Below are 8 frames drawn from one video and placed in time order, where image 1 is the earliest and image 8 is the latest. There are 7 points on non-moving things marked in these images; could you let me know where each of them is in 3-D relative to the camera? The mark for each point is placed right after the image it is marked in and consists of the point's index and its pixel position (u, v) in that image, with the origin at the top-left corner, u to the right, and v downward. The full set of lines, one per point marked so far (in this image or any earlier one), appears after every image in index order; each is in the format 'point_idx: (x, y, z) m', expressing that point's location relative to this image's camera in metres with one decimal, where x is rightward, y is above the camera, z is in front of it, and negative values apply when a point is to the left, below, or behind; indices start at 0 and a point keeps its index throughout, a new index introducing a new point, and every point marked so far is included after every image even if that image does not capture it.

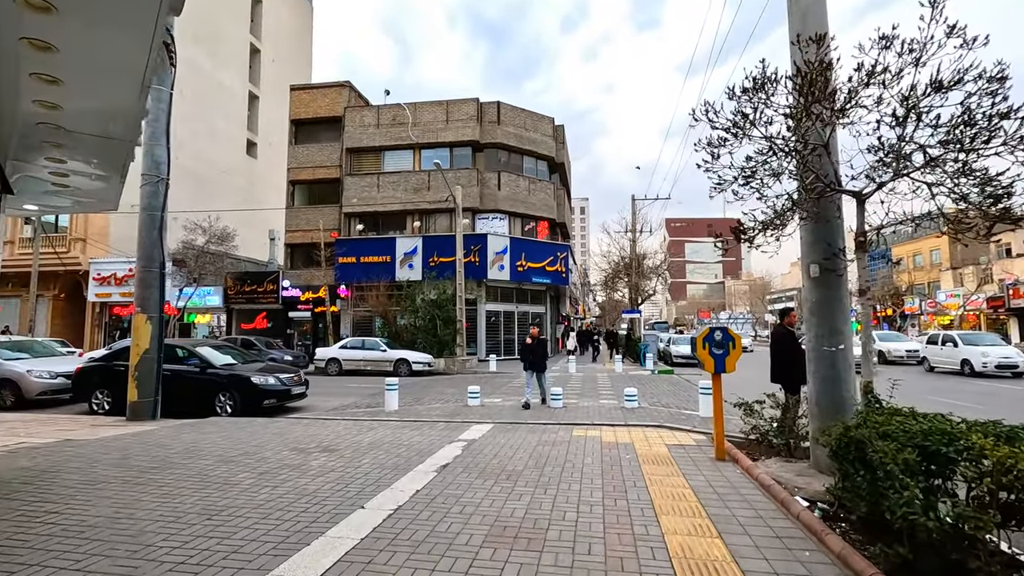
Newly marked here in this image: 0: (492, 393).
0: (-0.5, -2.8, +13.9) m
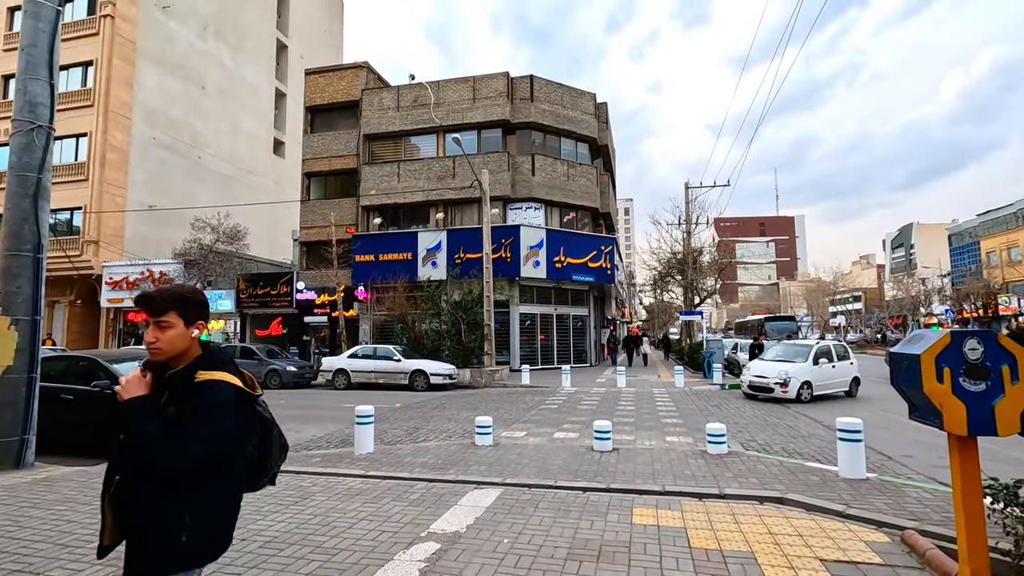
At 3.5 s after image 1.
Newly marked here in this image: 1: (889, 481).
0: (+0.1, -2.6, +10.4) m
1: (+4.2, -2.2, +6.0) m
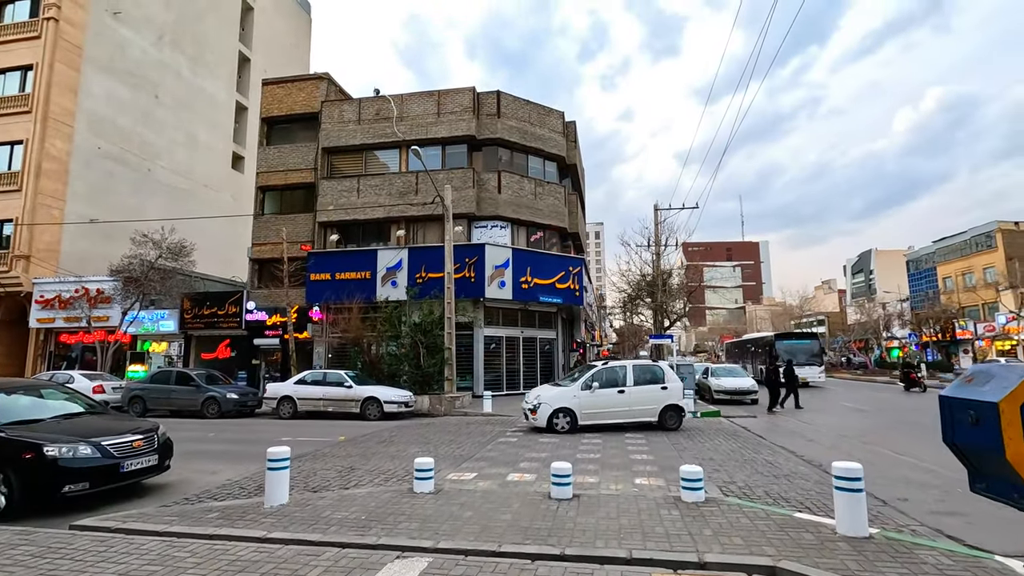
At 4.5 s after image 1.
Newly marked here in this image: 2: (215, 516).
0: (-0.8, -2.9, +9.2) m
1: (+3.6, -2.4, +5.1) m
2: (-3.3, -2.6, +6.0) m
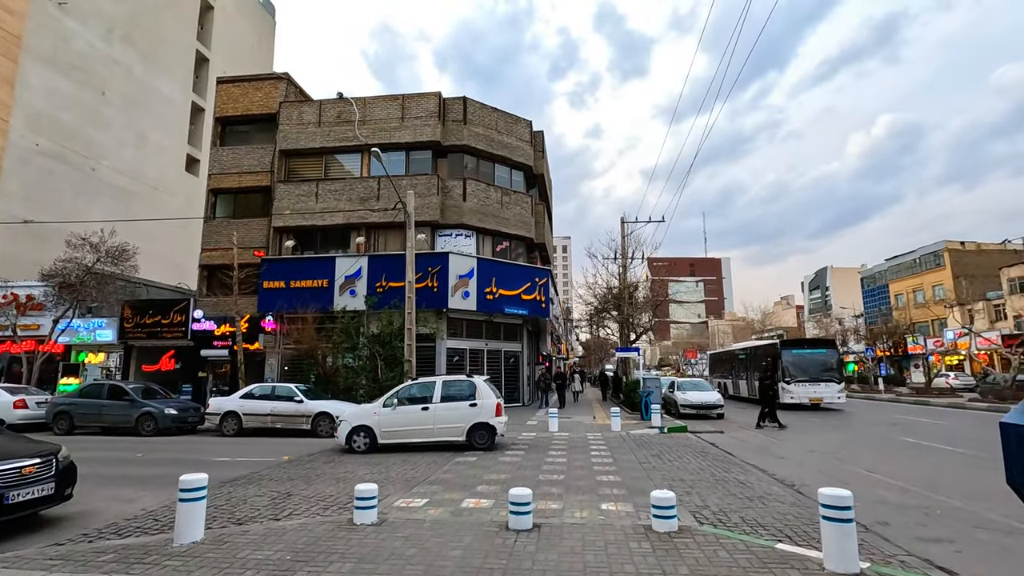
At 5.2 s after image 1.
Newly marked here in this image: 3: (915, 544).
0: (-1.4, -3.0, +8.4) m
1: (+3.2, -2.4, +4.6) m
2: (-3.8, -2.6, +5.1) m
3: (+4.4, -2.8, +5.9) m
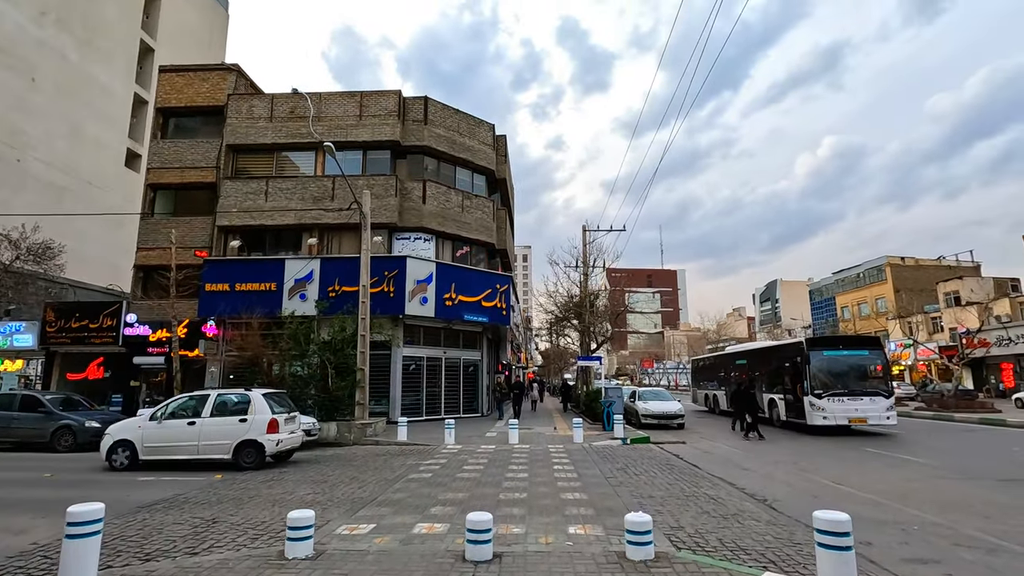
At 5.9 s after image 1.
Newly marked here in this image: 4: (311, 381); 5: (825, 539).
0: (-2.0, -3.0, +7.5) m
1: (+2.9, -2.4, +4.1) m
2: (-4.2, -2.5, +4.1) m
3: (+4.0, -2.8, +5.5) m
4: (-6.7, -3.1, +17.8) m
5: (+2.4, -1.9, +4.1) m
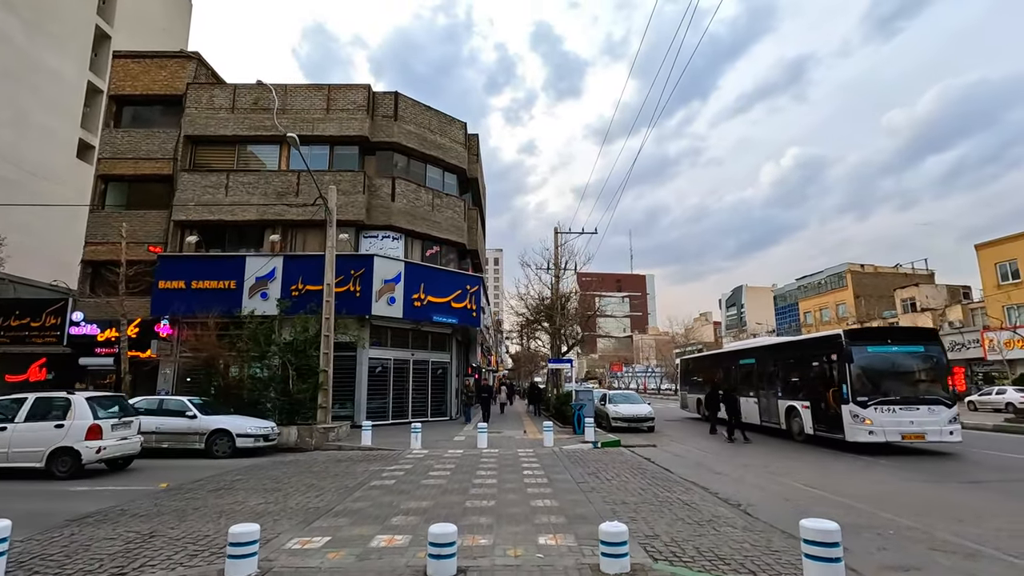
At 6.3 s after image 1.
0: (-2.5, -3.0, +7.0) m
1: (+2.6, -2.4, +3.8) m
2: (-4.4, -2.4, +3.5) m
3: (+3.6, -2.8, +5.3) m
4: (-7.7, -3.0, +17.0) m
5: (+2.2, -1.9, +3.9) m
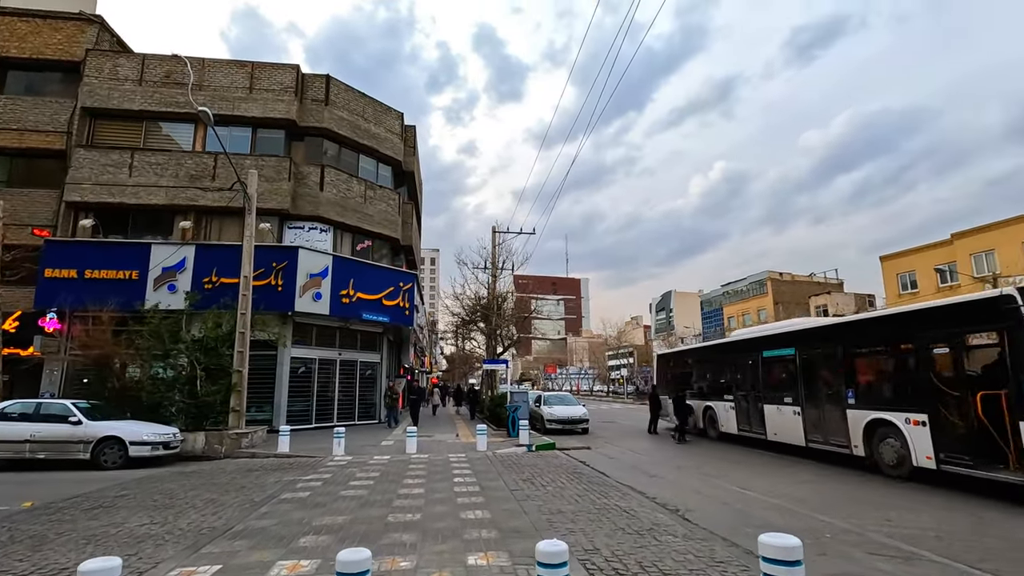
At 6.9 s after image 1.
0: (-3.3, -2.8, +6.0) m
1: (+2.1, -2.3, +3.5) m
2: (-4.8, -2.1, +2.3) m
3: (+3.0, -2.8, +5.0) m
4: (-9.7, -2.8, +15.4) m
5: (+1.7, -1.8, +3.5) m
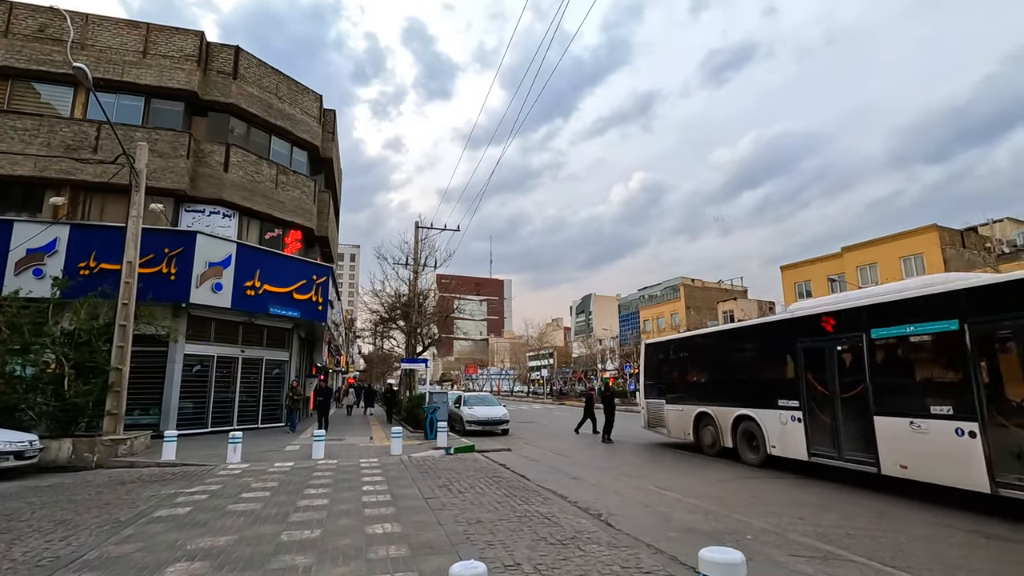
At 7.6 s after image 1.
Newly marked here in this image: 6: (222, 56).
0: (-4.2, -2.6, +4.9) m
1: (+1.6, -2.3, +3.2) m
2: (-5.1, -1.9, +1.0) m
3: (+2.2, -2.7, +4.8) m
4: (-11.8, -2.4, +13.3) m
5: (+1.2, -1.7, +3.1) m
6: (-10.6, +8.5, +19.6) m
